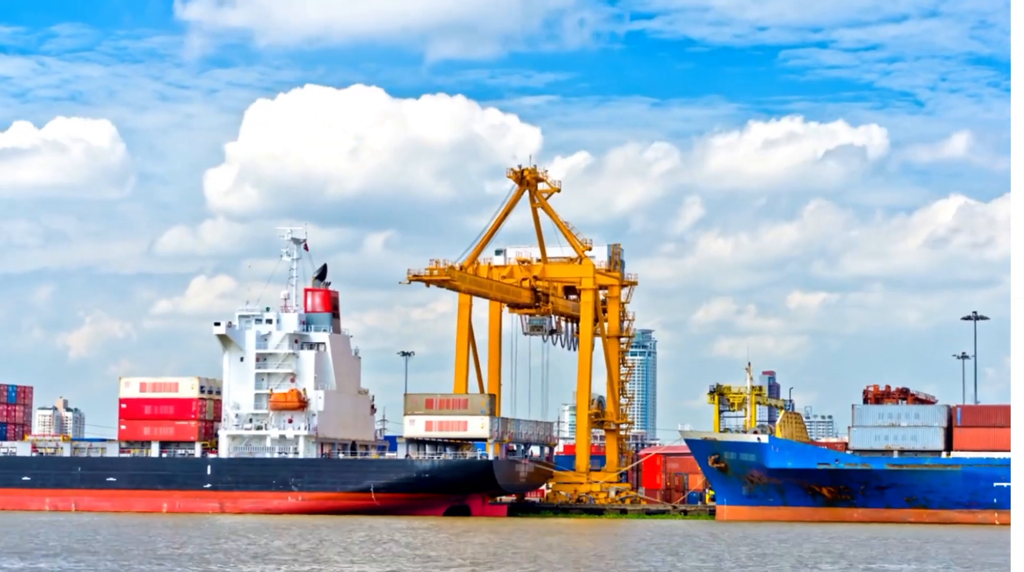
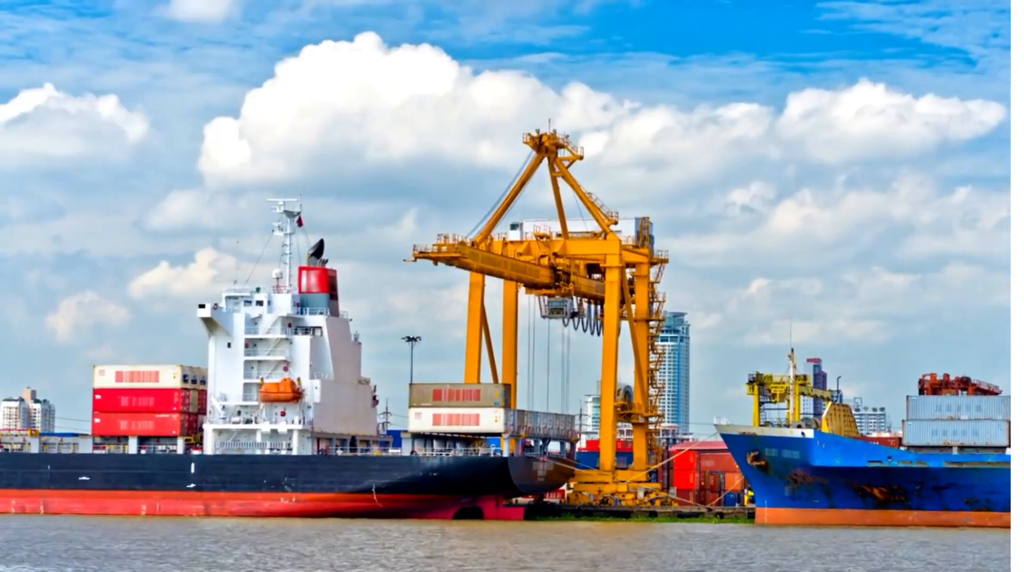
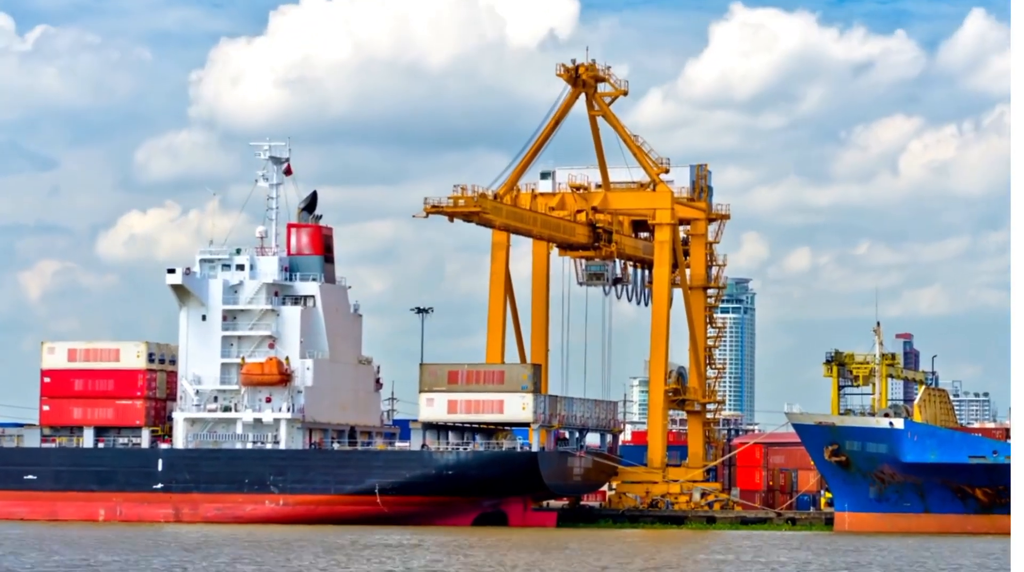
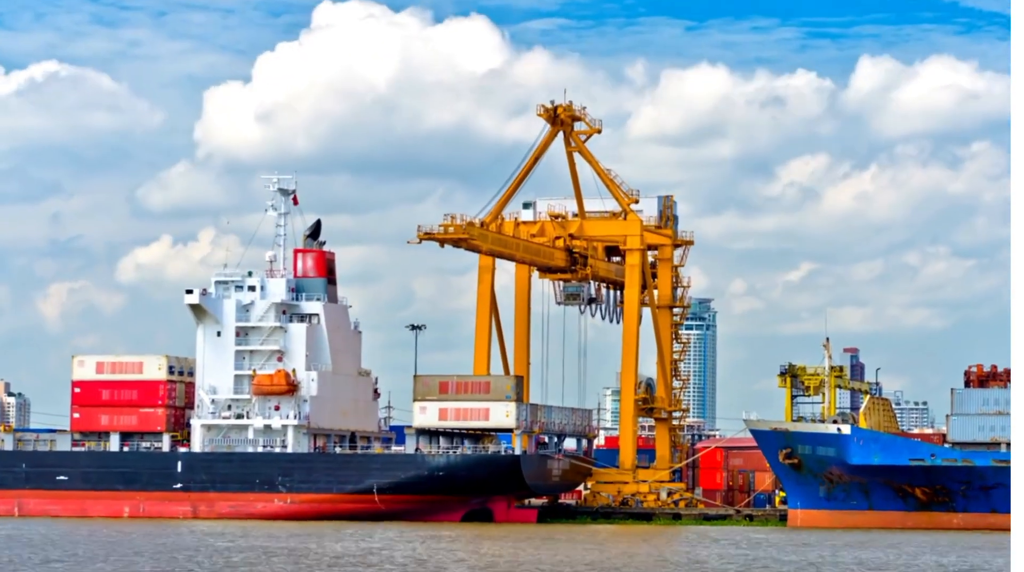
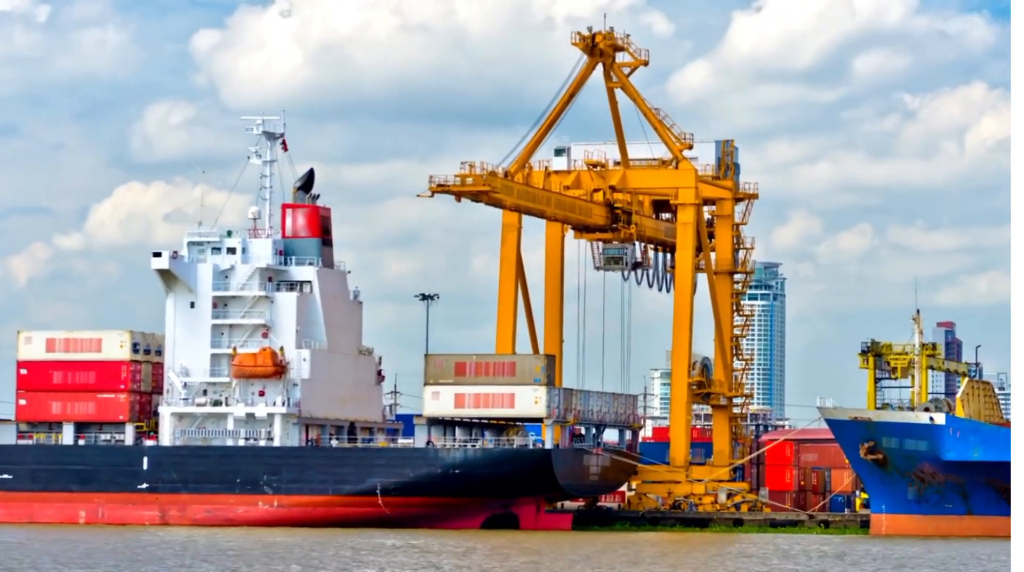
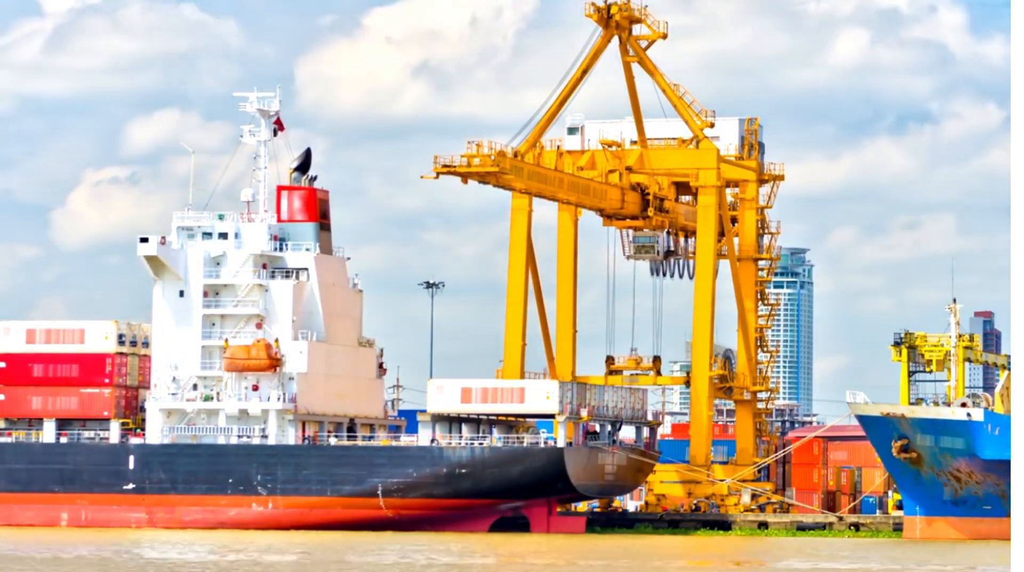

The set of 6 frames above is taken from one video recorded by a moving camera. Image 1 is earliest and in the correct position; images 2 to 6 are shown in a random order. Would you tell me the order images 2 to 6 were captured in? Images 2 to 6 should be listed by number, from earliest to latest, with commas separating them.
2, 4, 3, 5, 6
